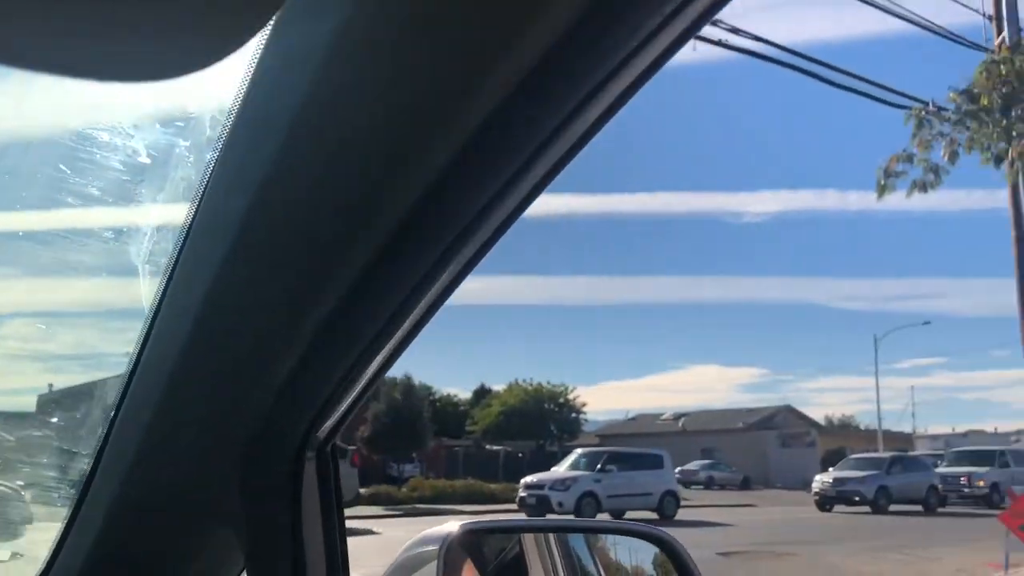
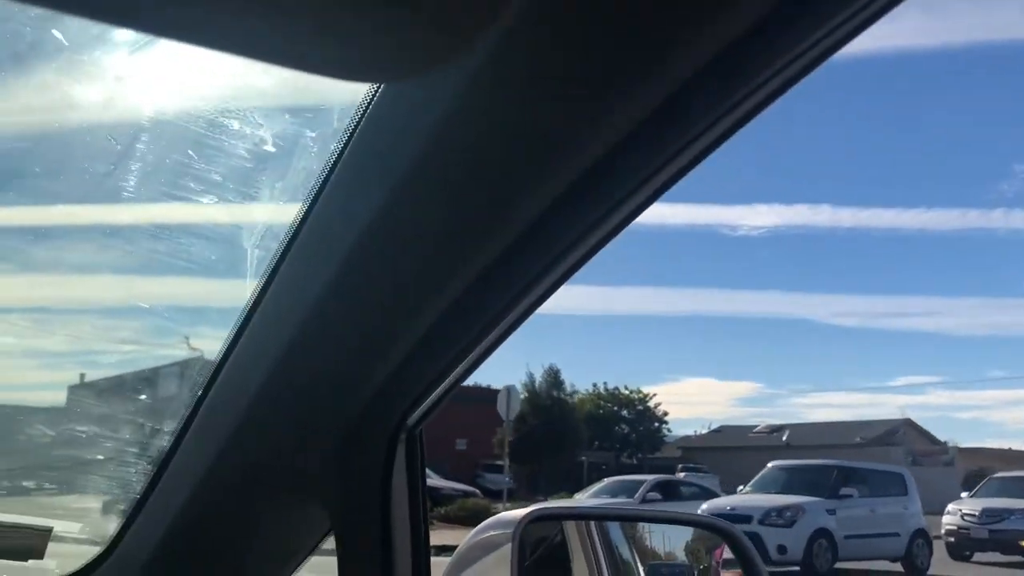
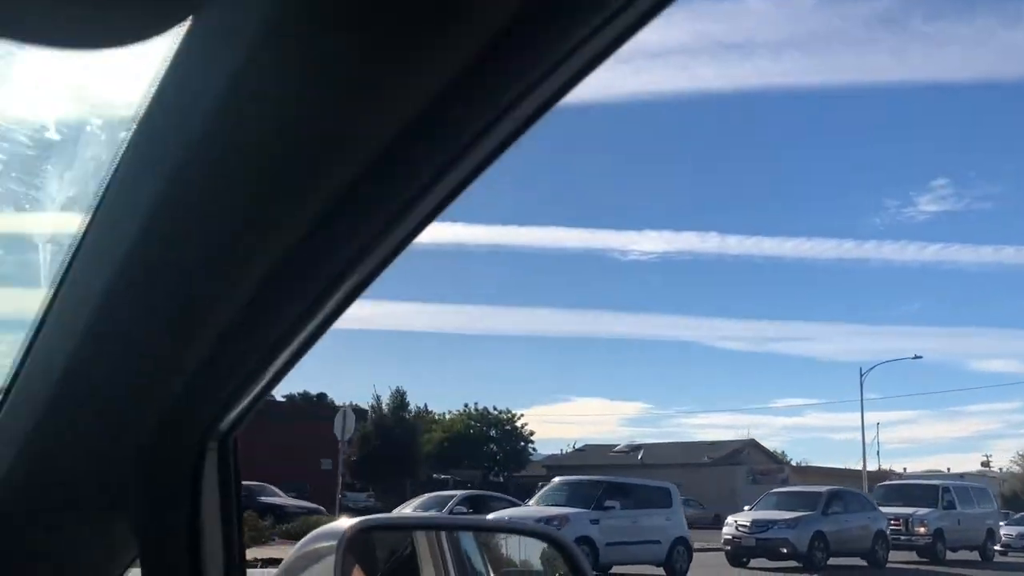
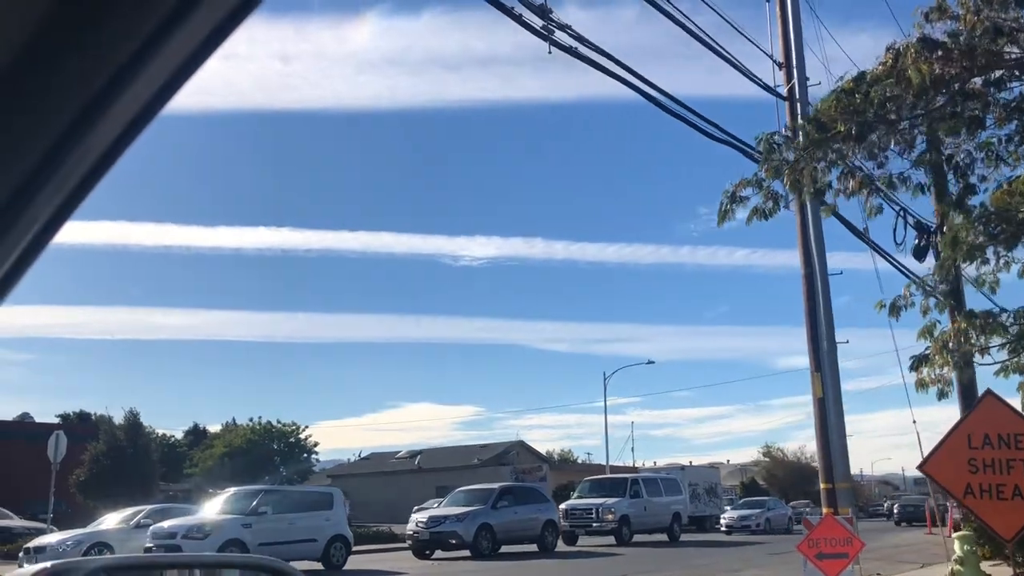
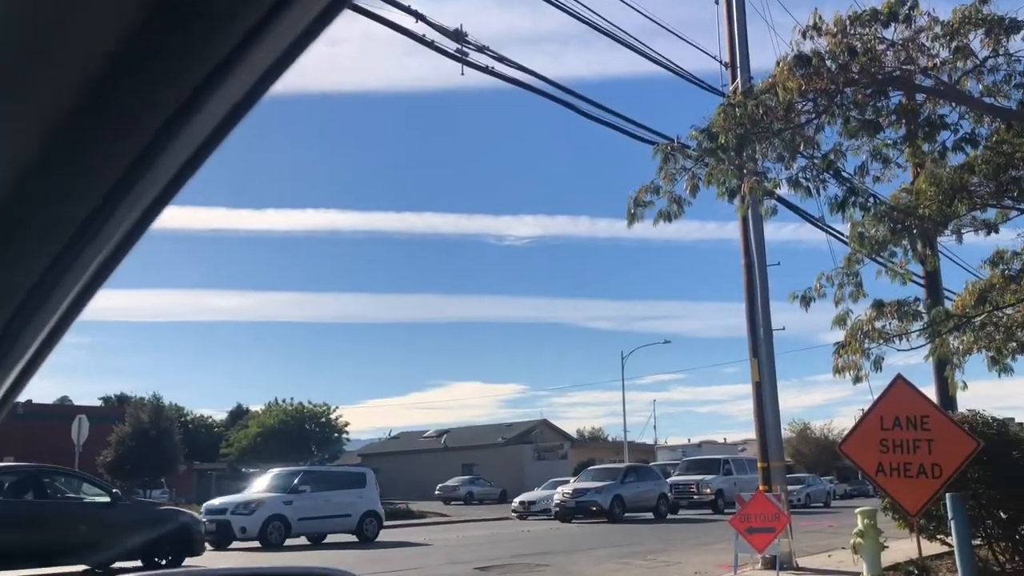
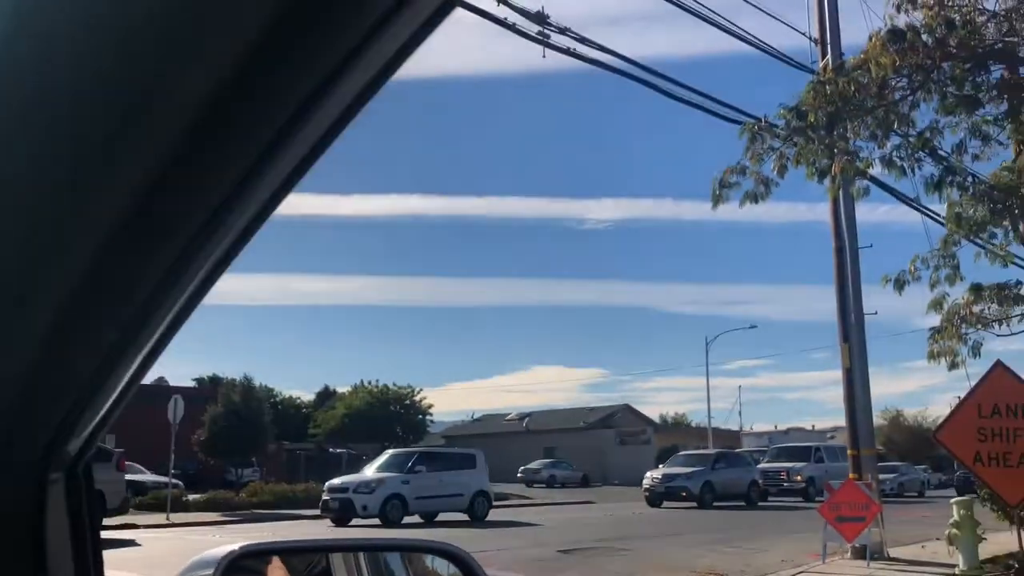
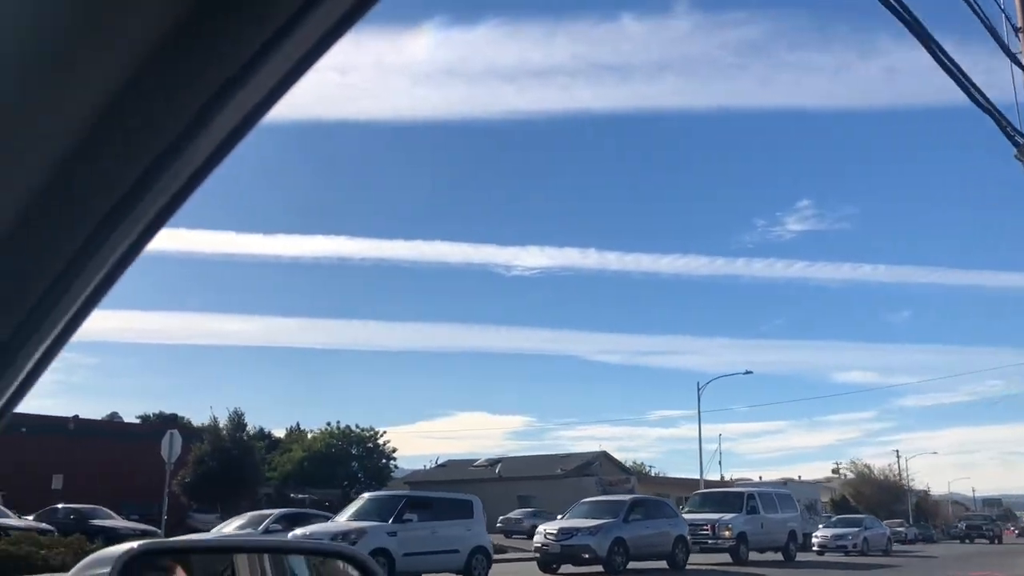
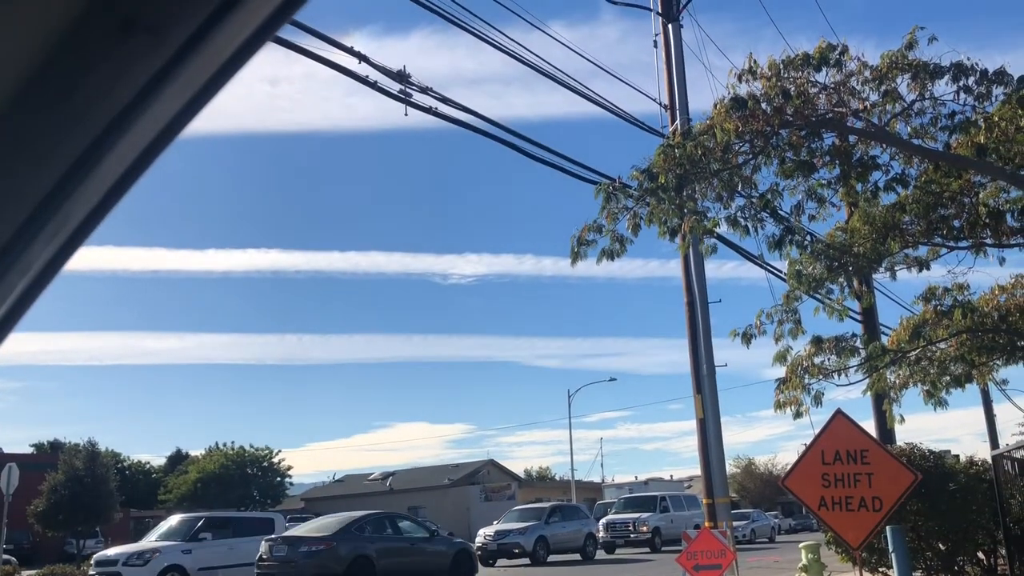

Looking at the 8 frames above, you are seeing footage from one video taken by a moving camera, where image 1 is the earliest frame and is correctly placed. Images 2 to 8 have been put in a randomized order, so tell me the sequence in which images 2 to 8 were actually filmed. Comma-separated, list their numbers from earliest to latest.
6, 5, 8, 4, 7, 3, 2
